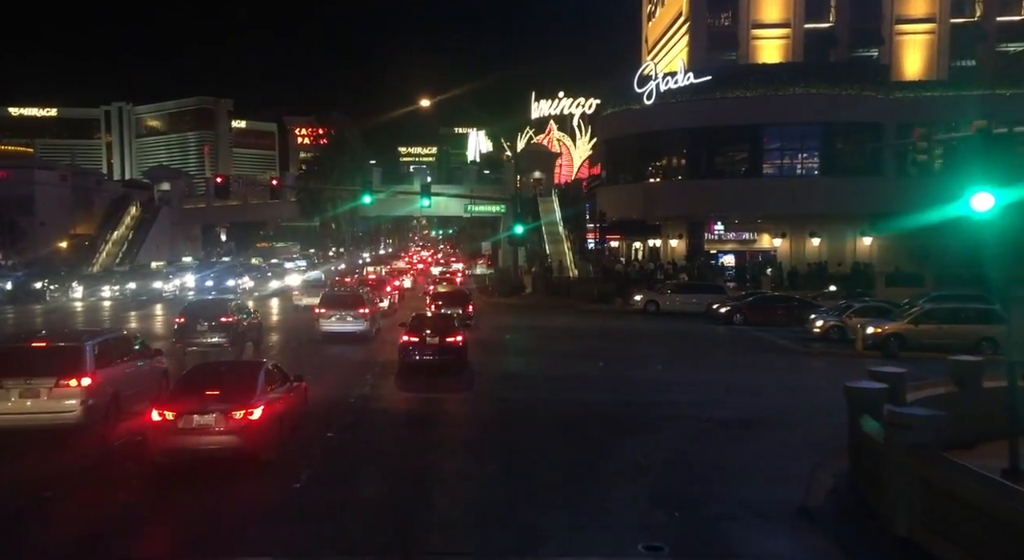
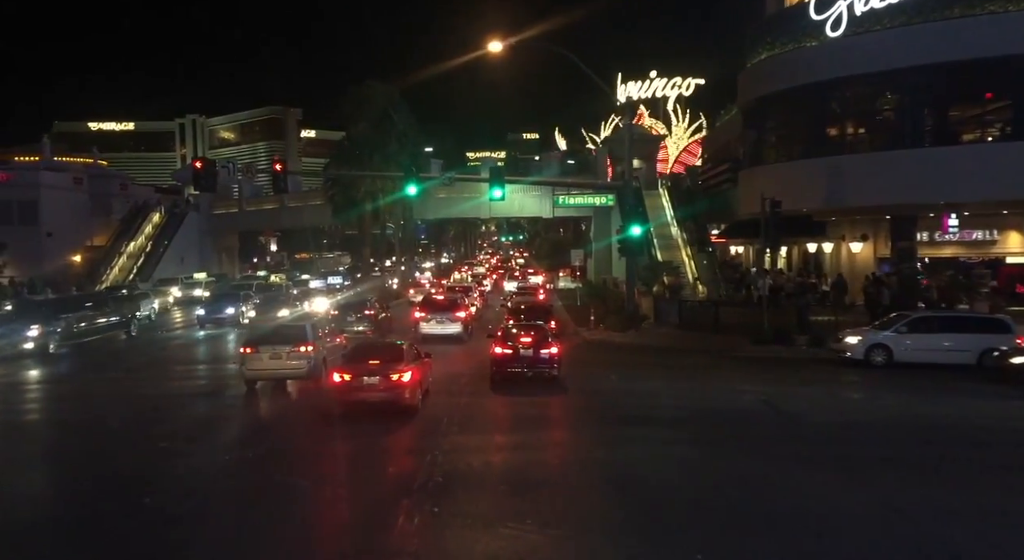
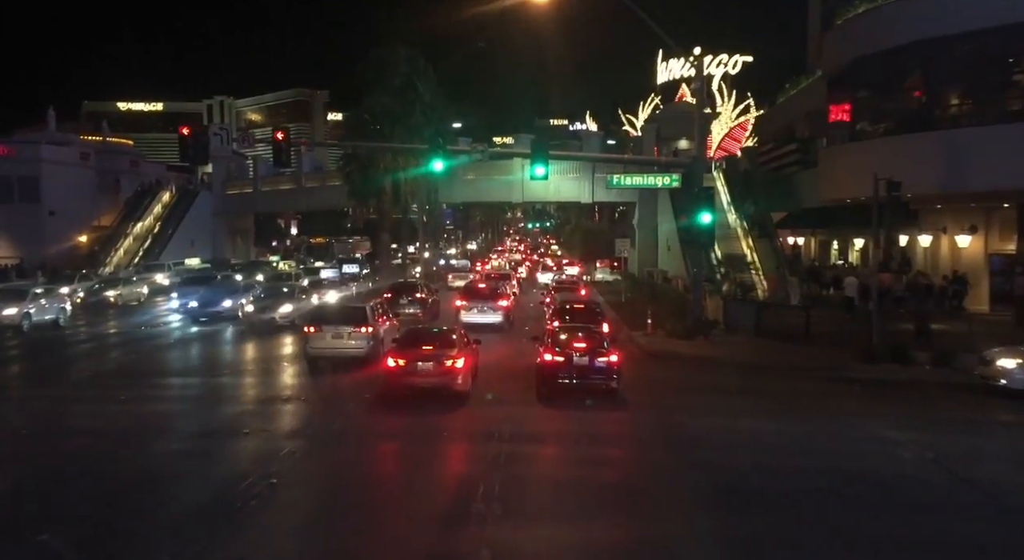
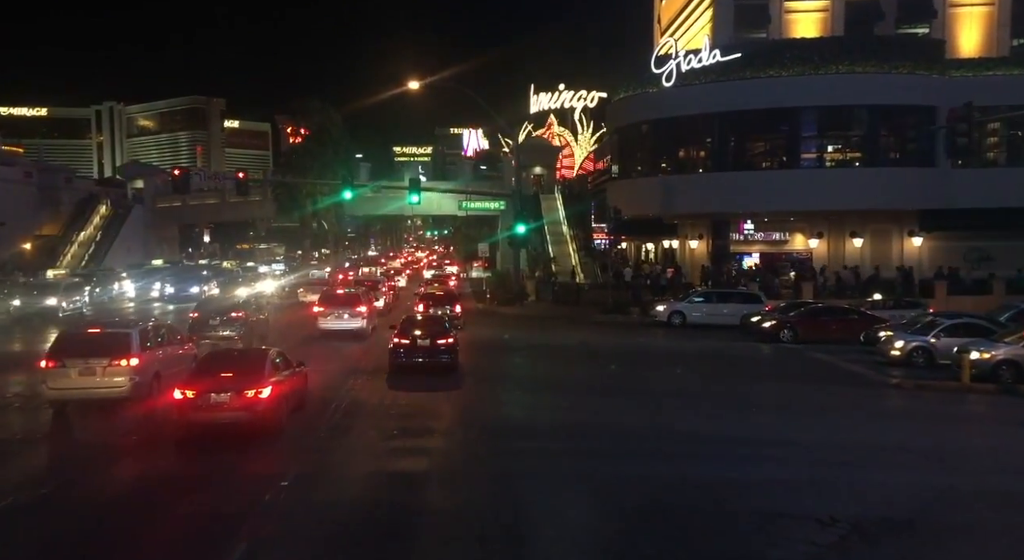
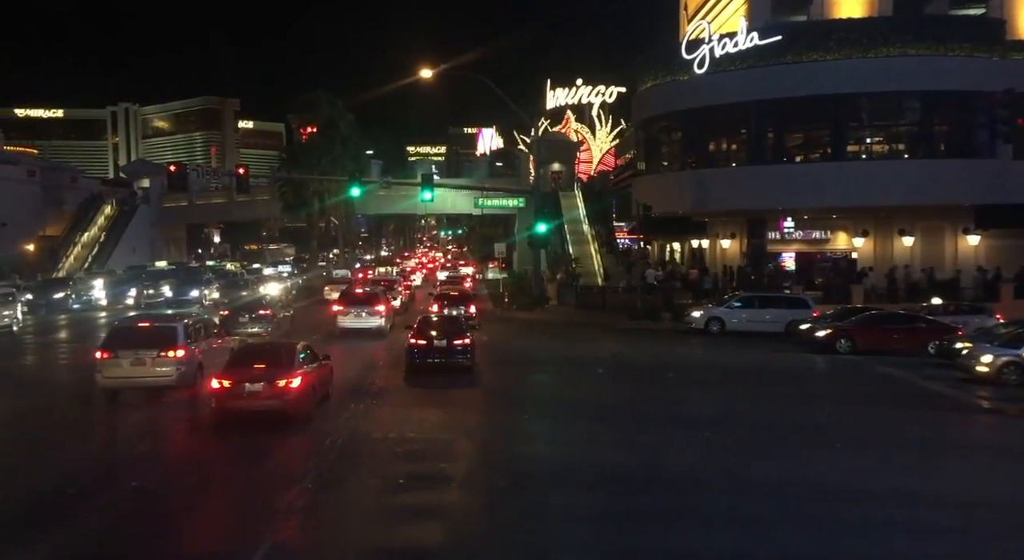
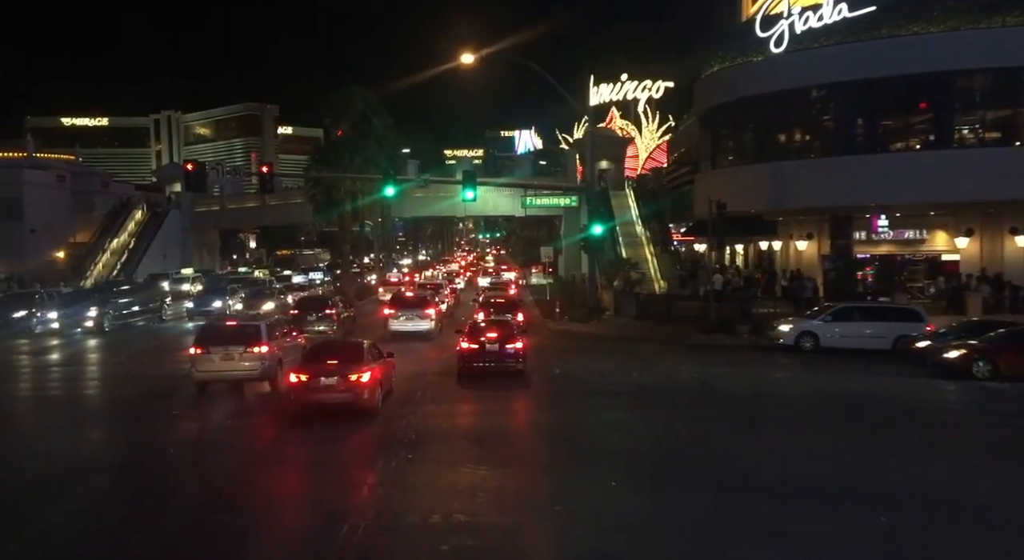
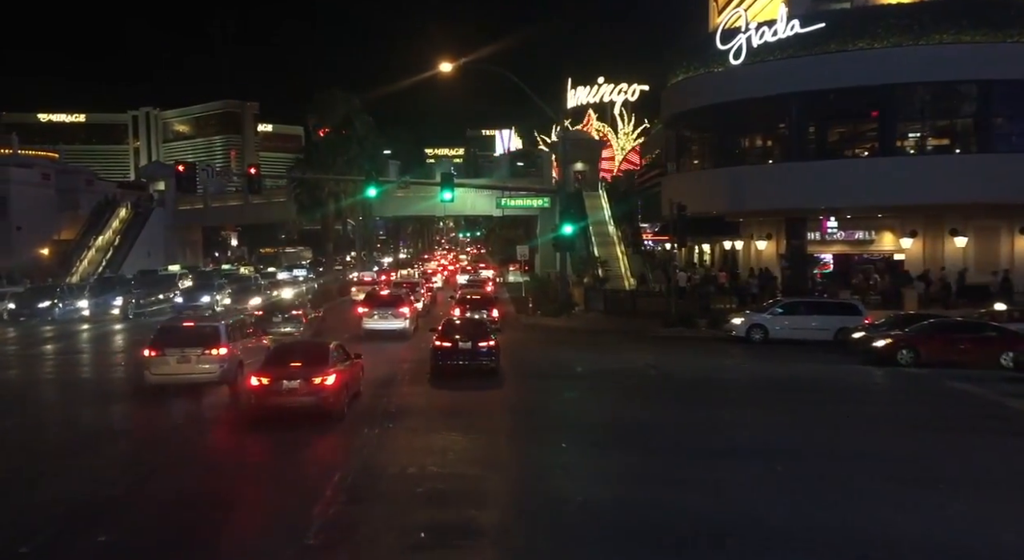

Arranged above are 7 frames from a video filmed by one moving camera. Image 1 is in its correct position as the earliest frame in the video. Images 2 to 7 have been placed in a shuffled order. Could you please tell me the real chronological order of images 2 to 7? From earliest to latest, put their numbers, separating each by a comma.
4, 5, 7, 6, 2, 3
